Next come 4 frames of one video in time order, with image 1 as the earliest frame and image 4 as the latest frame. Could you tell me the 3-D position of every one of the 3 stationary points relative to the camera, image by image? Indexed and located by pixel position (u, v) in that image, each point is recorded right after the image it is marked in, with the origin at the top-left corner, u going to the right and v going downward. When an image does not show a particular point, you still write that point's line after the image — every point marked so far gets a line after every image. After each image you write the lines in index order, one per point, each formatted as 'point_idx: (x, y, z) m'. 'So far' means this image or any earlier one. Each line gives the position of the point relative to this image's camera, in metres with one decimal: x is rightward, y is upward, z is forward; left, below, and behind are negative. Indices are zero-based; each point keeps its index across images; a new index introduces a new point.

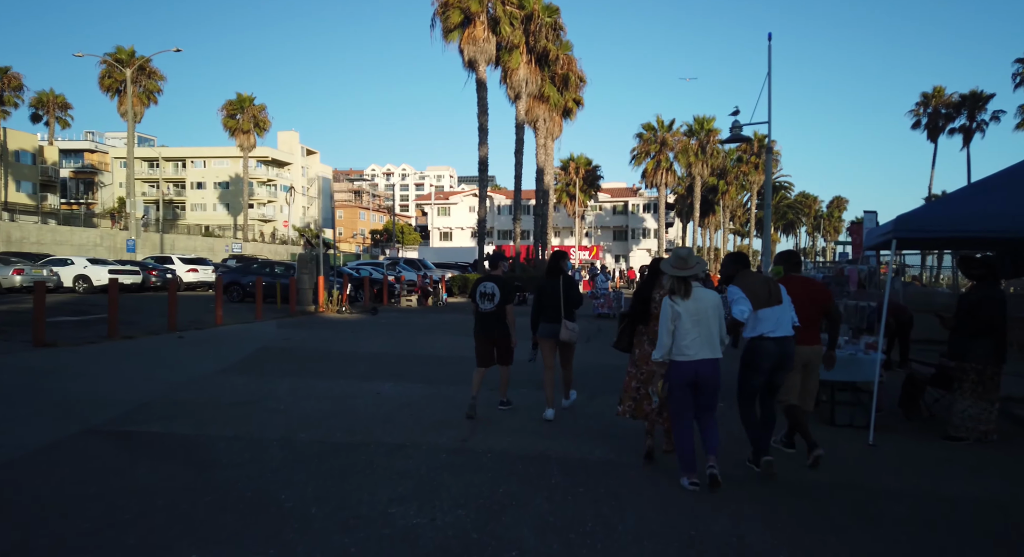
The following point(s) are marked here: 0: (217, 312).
0: (-7.1, -0.8, +16.2) m
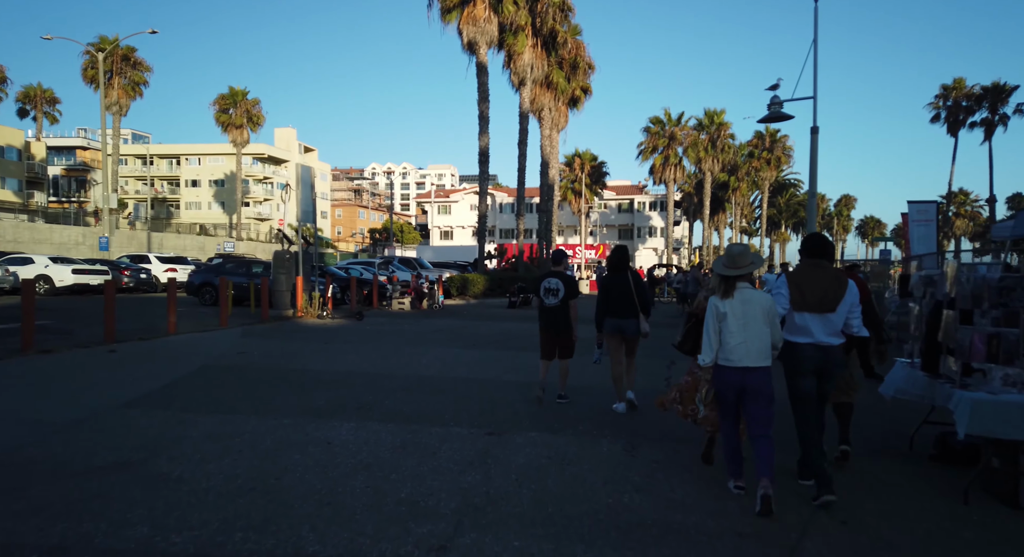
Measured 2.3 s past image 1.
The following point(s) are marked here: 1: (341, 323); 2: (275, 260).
0: (-7.0, -0.8, +13.8) m
1: (-4.6, -1.2, +18.1) m
2: (-6.5, +0.5, +18.5) m
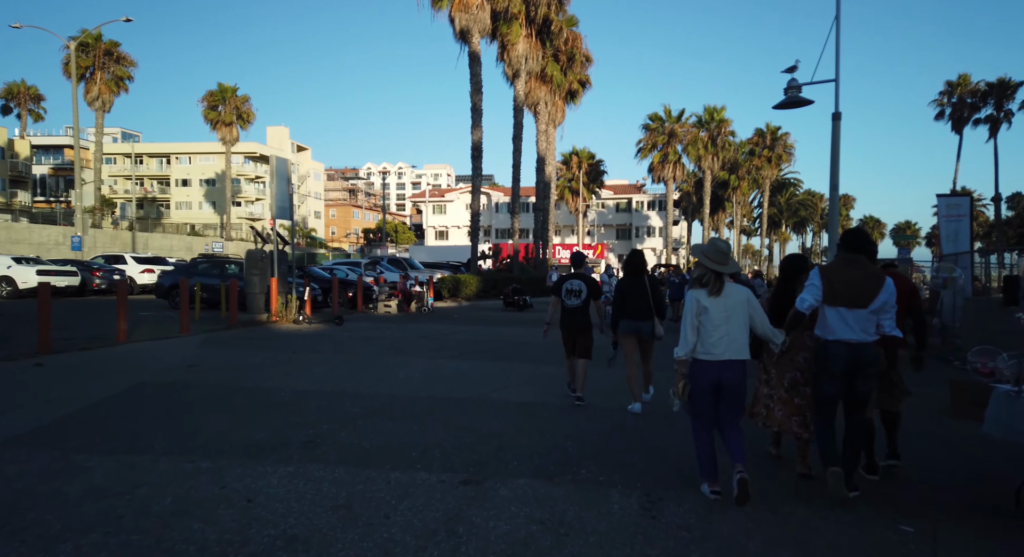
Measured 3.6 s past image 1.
0: (-7.2, -0.8, +12.3) m
1: (-4.8, -1.2, +16.7) m
2: (-6.7, +0.5, +17.1) m
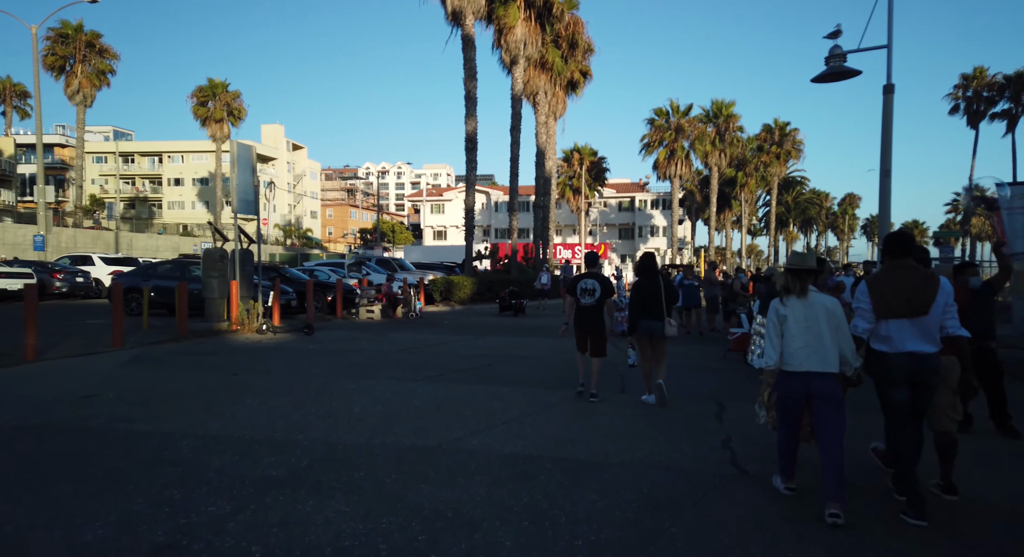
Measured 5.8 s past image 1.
0: (-7.3, -0.9, +10.2) m
1: (-4.9, -1.3, +14.5) m
2: (-6.8, +0.4, +14.9) m
